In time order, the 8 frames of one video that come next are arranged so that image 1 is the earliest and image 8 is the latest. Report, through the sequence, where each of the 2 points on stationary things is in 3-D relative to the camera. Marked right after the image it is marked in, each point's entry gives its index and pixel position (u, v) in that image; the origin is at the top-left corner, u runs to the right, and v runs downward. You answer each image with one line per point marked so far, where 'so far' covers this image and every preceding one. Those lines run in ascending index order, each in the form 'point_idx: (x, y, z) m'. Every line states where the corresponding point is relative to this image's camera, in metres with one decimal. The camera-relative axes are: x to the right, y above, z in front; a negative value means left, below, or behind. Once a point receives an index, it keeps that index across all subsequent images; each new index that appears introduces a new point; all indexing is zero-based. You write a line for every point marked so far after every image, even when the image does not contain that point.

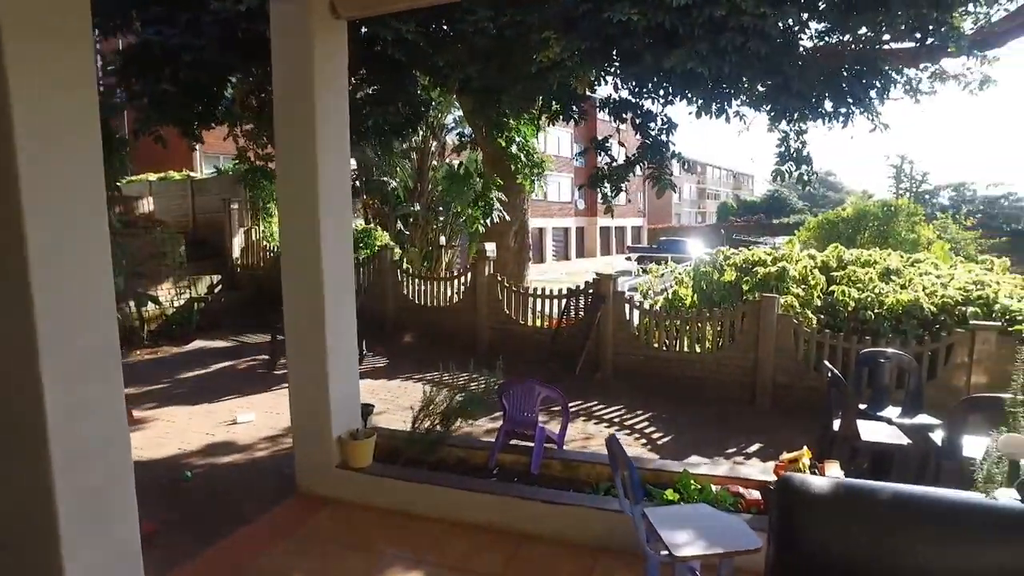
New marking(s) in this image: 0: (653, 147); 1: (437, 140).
0: (+1.0, +1.1, +5.2) m
1: (-1.4, +2.8, +13.3) m
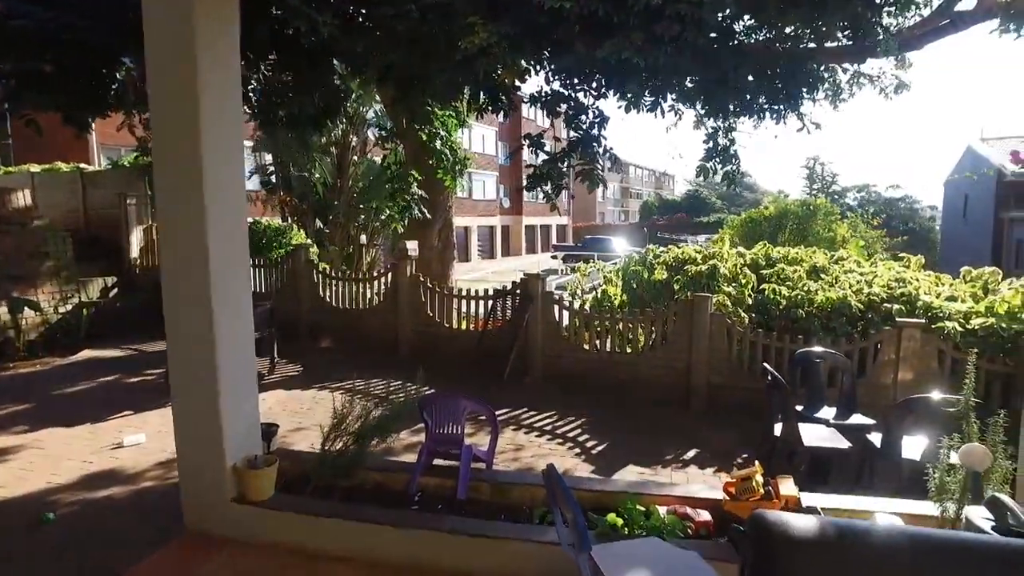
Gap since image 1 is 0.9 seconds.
0: (+0.5, +1.1, +4.9) m
1: (-2.9, +2.8, +12.7) m
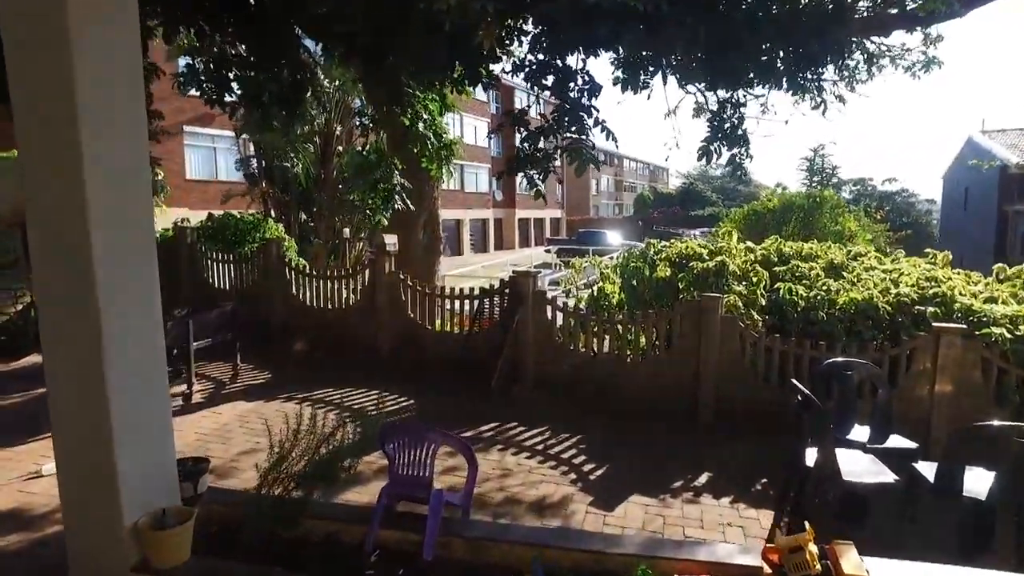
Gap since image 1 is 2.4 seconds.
0: (+0.4, +1.0, +4.2) m
1: (-3.0, +2.9, +11.9) m
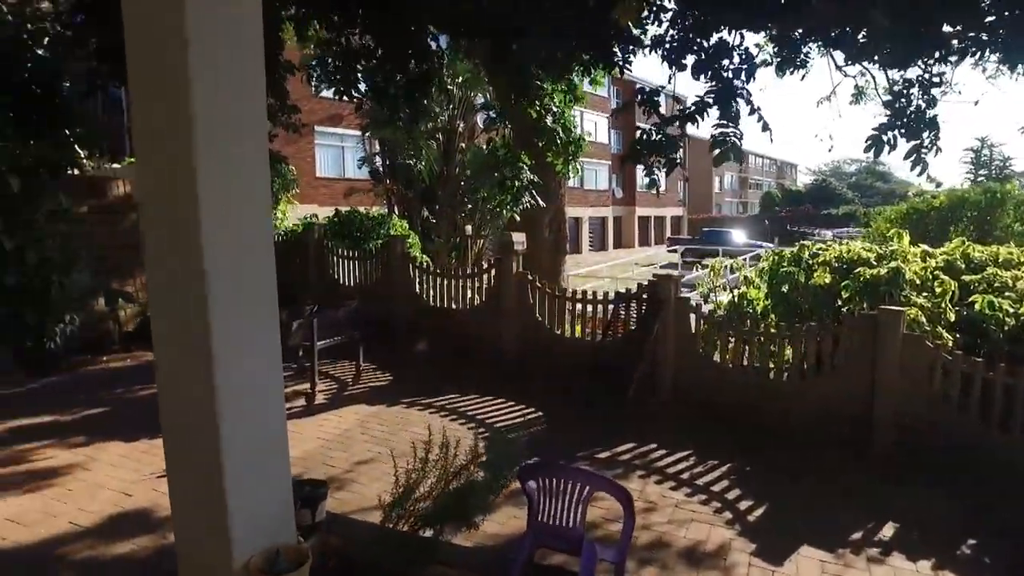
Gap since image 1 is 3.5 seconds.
0: (+1.2, +1.0, +3.5) m
1: (-0.8, +2.9, +11.8) m
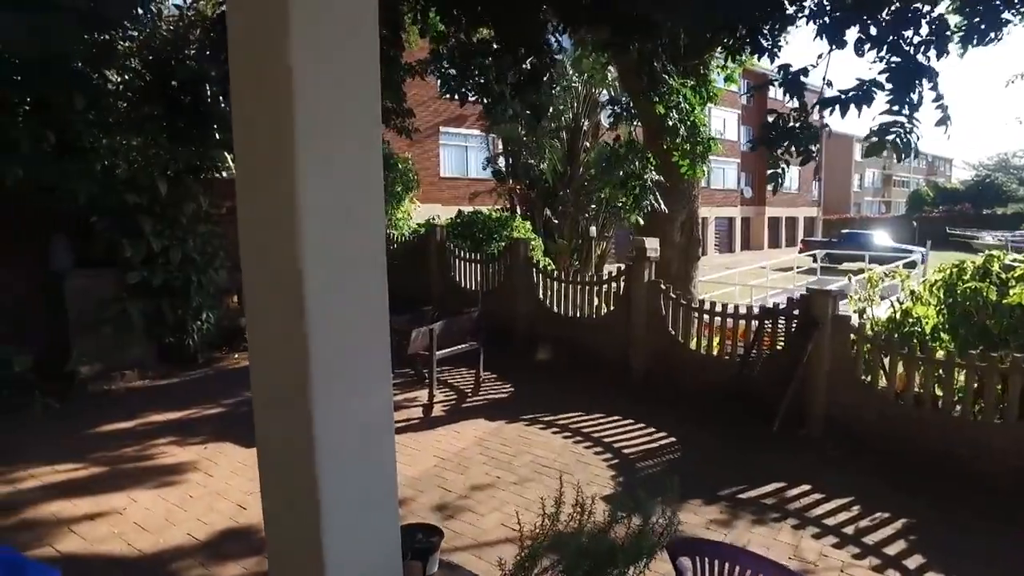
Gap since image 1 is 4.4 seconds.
0: (+1.8, +0.9, +2.9) m
1: (+1.3, +2.9, +11.3) m
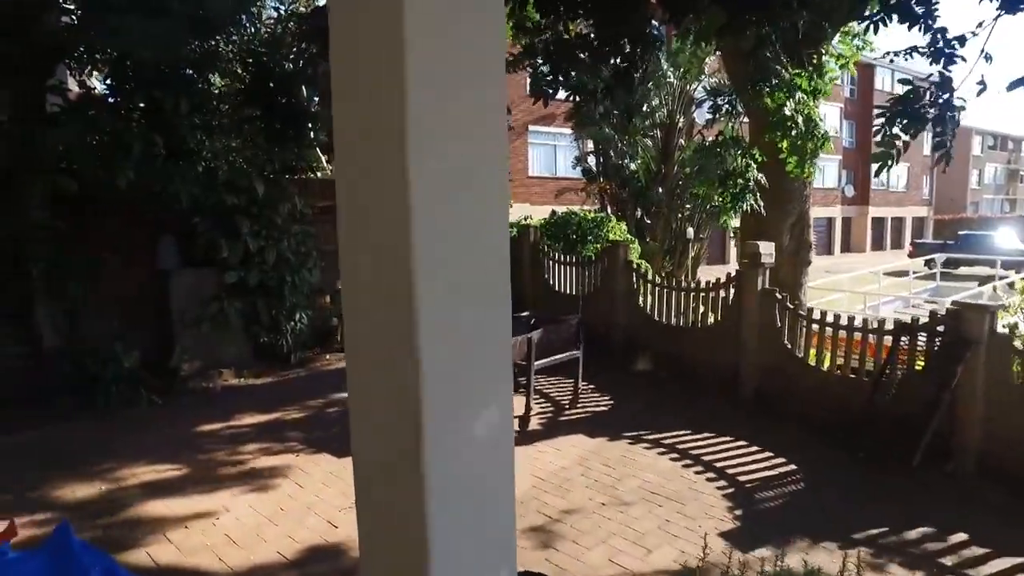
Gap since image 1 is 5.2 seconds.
0: (+2.3, +0.8, +2.3) m
1: (+2.8, +2.8, +10.7) m
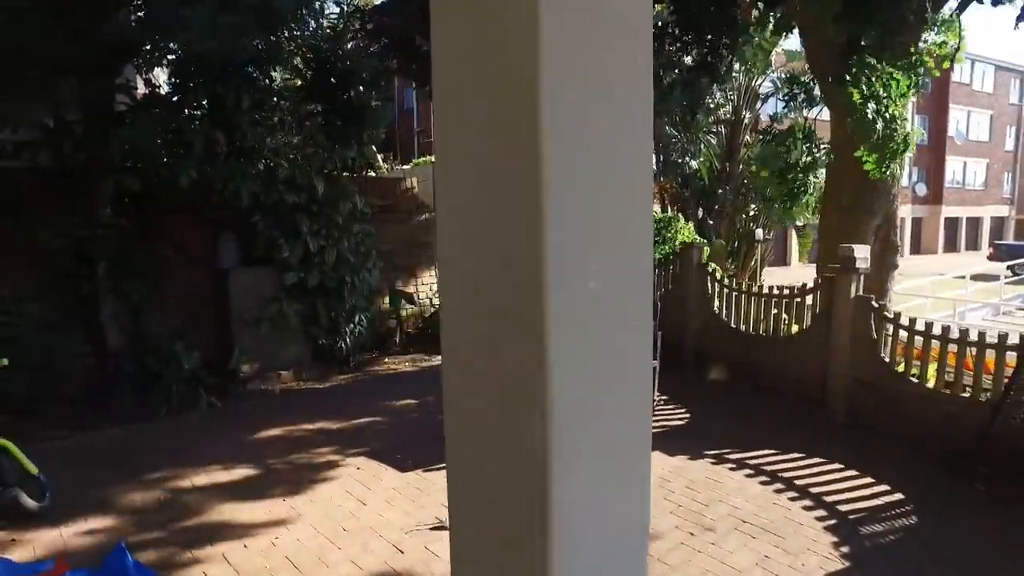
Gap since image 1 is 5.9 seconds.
0: (+2.6, +0.7, +1.8) m
1: (+3.7, +2.7, +10.2) m
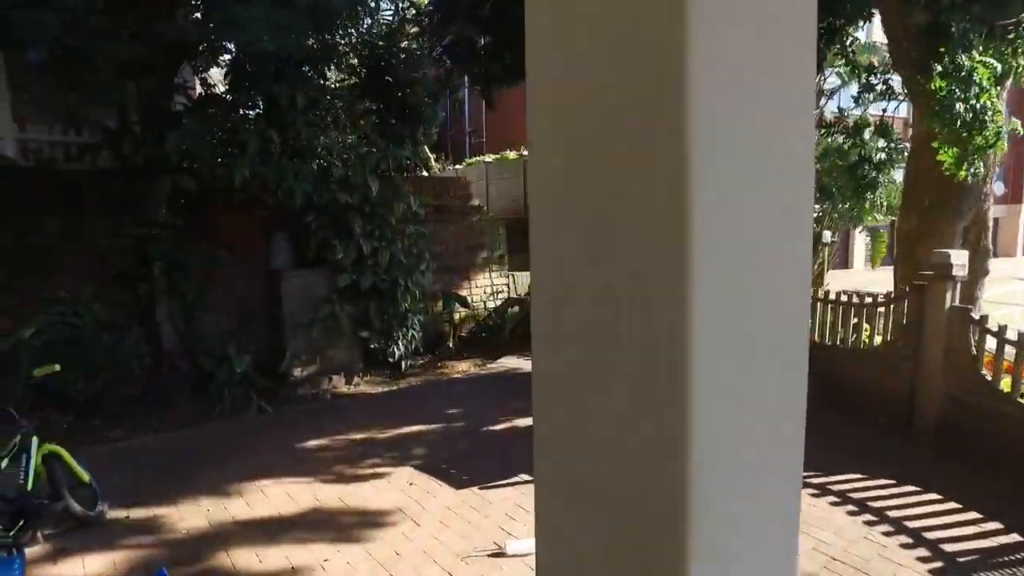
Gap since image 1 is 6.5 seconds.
0: (+2.8, +0.7, +1.3) m
1: (+4.5, +2.6, +9.6) m
